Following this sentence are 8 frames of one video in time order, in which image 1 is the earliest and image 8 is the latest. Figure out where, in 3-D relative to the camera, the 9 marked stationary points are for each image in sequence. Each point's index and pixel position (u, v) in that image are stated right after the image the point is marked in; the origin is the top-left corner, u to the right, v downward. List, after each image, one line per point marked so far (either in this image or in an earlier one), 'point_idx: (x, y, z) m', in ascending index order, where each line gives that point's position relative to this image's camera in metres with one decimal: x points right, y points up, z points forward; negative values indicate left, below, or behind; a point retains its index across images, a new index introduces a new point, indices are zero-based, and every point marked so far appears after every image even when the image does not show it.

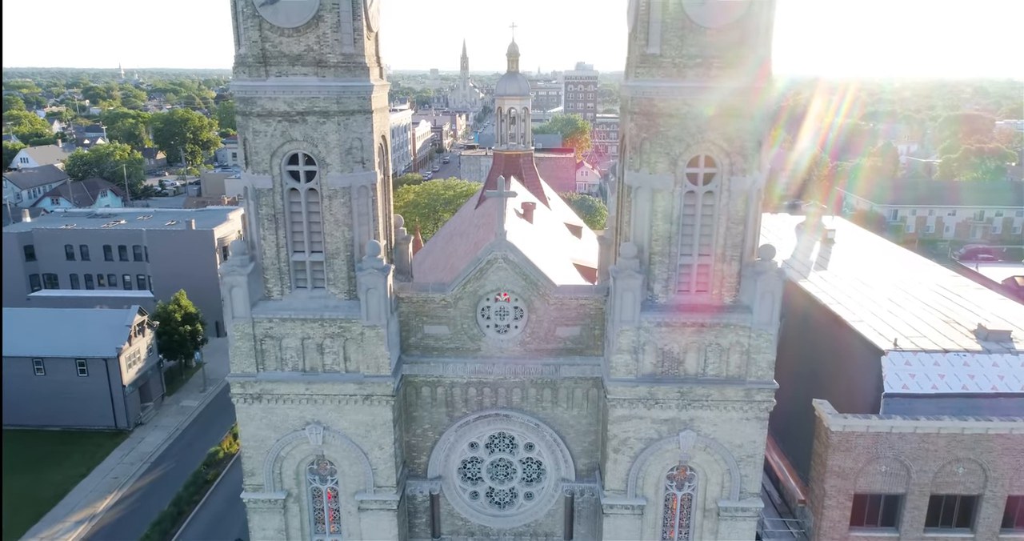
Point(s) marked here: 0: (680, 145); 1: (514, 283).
0: (+5.6, +4.1, +15.9) m
1: (+0.1, -0.5, +17.8) m
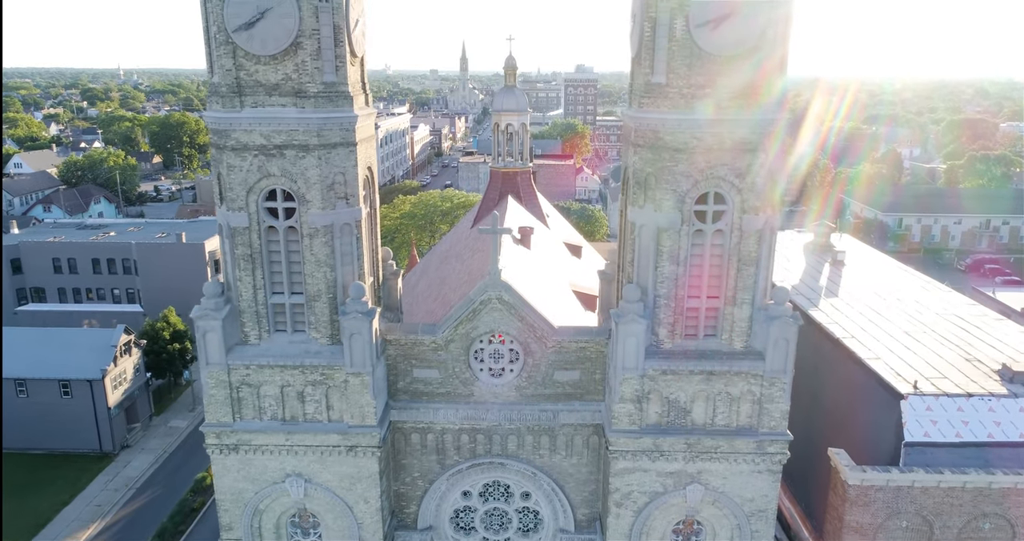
0: (+5.4, +2.7, +14.7) m
1: (-0.1, -1.9, +16.6) m
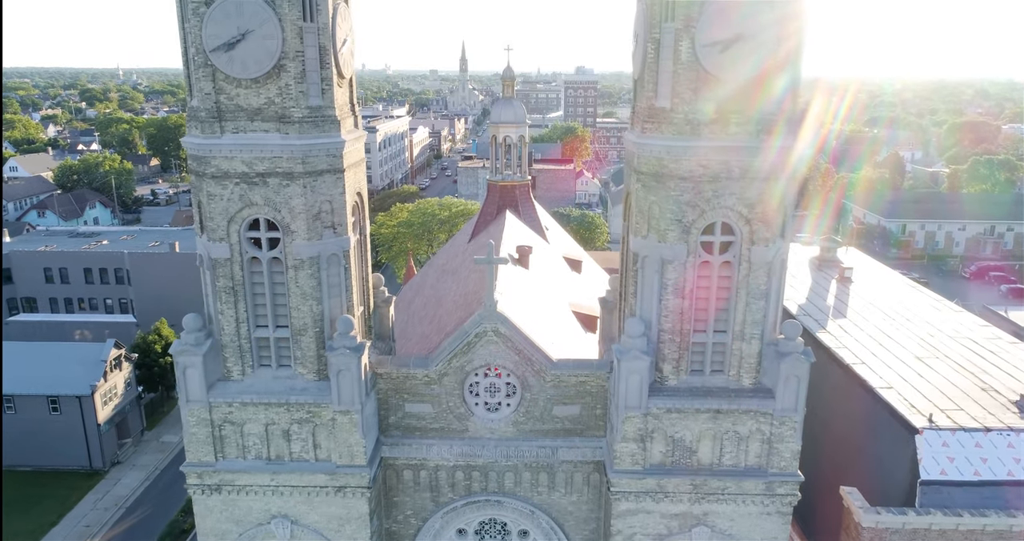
0: (+5.3, +1.7, +14.0) m
1: (-0.2, -2.9, +15.8) m
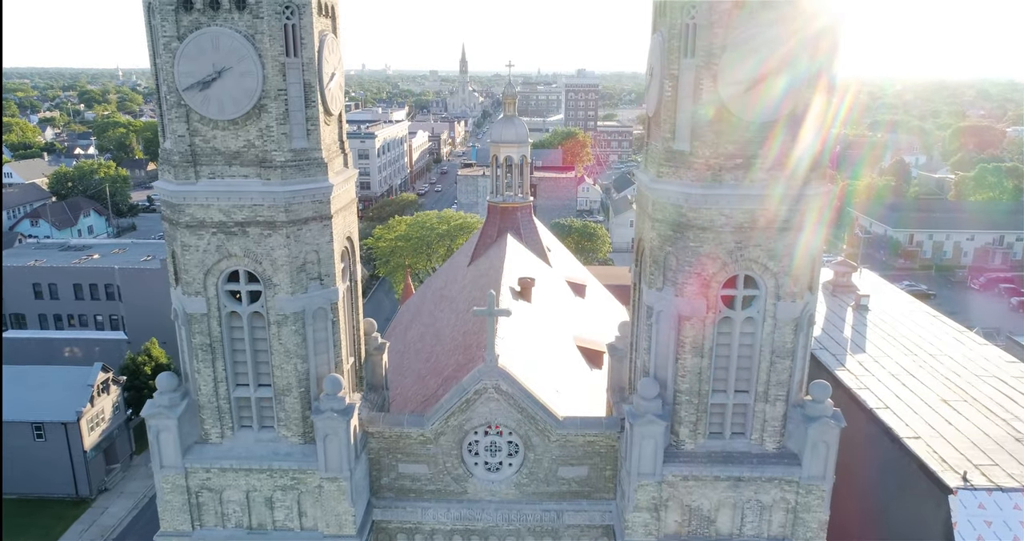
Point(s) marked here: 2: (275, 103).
0: (+5.4, +0.2, +12.7) m
1: (-0.1, -4.4, +14.6) m
2: (-6.1, +4.3, +12.3) m
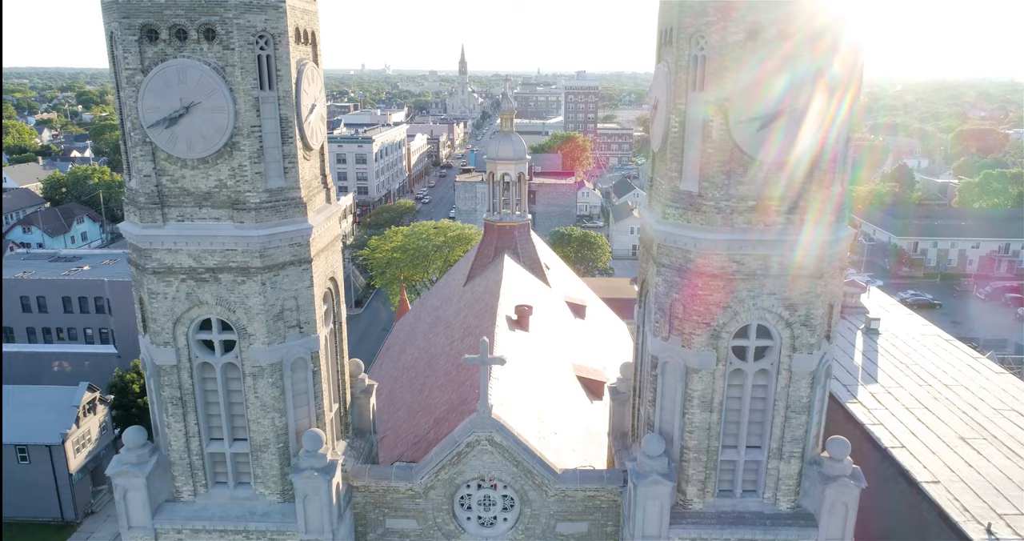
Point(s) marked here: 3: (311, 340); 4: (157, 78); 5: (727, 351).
0: (+5.2, -1.0, +11.8) m
1: (-0.3, -5.7, +13.6) m
2: (-6.2, +3.1, +11.4) m
3: (-5.2, -1.8, +12.6) m
4: (-8.2, +4.4, +11.0) m
5: (+5.4, -2.0, +12.0) m
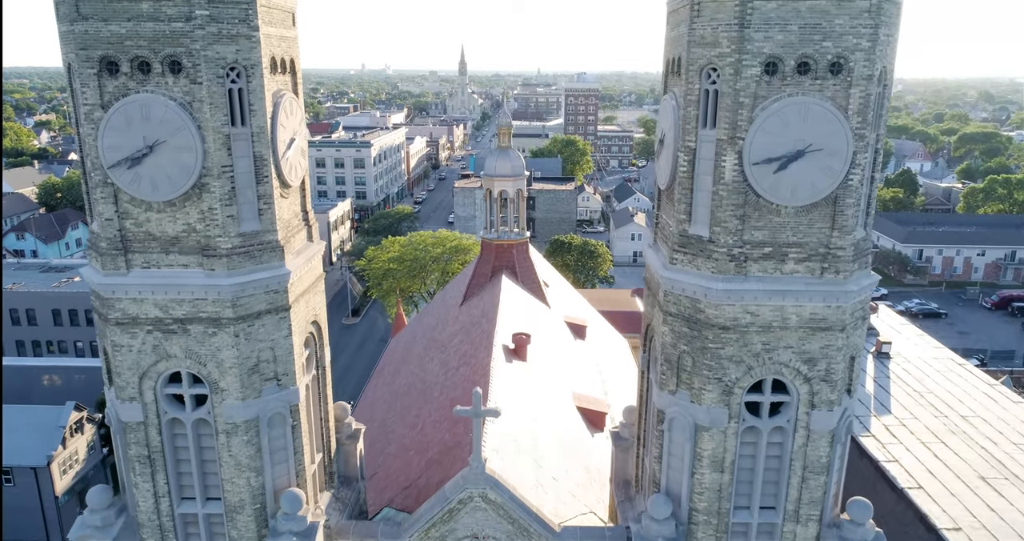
0: (+5.1, -2.2, +10.8) m
1: (-0.4, -6.8, +12.7) m
2: (-6.4, +1.9, +10.4) m
3: (-5.4, -3.0, +11.6) m
4: (-8.3, +3.3, +10.1) m
5: (+5.2, -3.2, +11.0) m
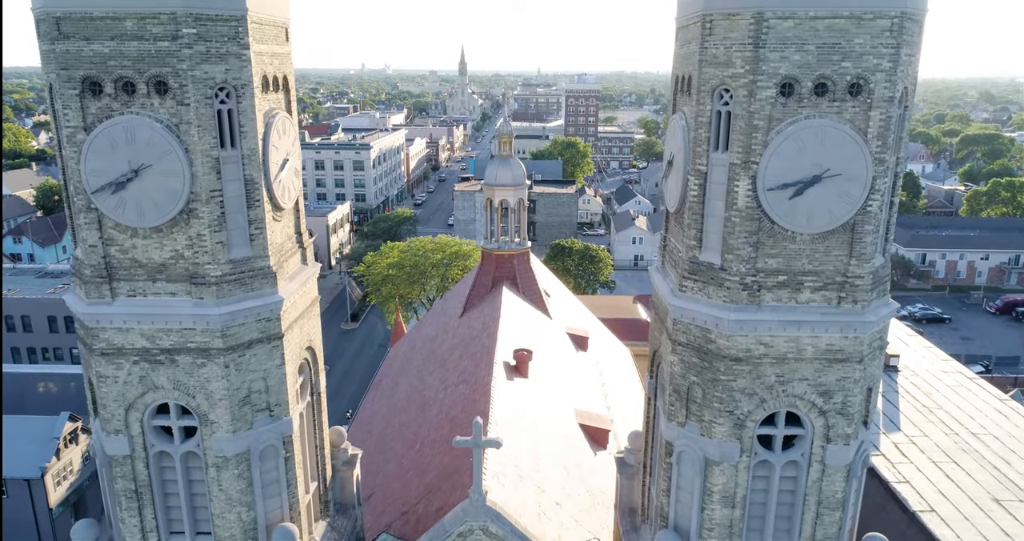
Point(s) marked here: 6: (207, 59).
0: (+5.1, -2.8, +10.4) m
1: (-0.4, -7.4, +12.2) m
2: (-6.3, +1.3, +10.0) m
3: (-5.3, -3.6, +11.2) m
4: (-8.2, +2.7, +9.6) m
5: (+5.3, -3.8, +10.6) m
6: (-6.0, +4.2, +9.5) m
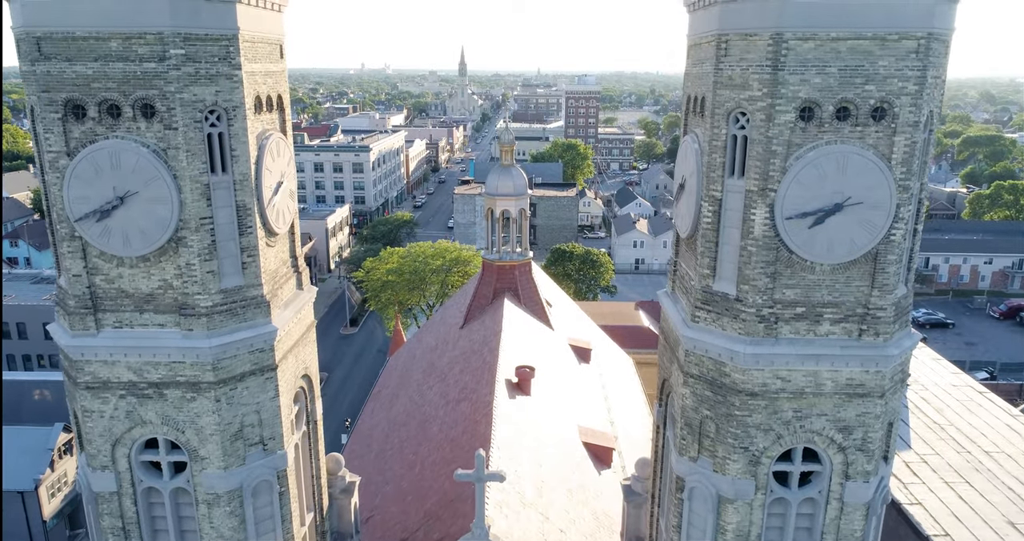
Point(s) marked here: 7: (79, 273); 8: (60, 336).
0: (+5.2, -3.4, +9.9) m
1: (-0.3, -8.0, +11.8) m
2: (-6.2, +0.7, +9.5) m
3: (-5.2, -4.2, +10.7) m
4: (-8.1, +2.1, +9.2) m
5: (+5.4, -4.4, +10.1) m
6: (-5.9, +3.6, +9.0) m
7: (-8.7, 0.0, +9.6) m
8: (-9.3, -1.3, +9.8) m
